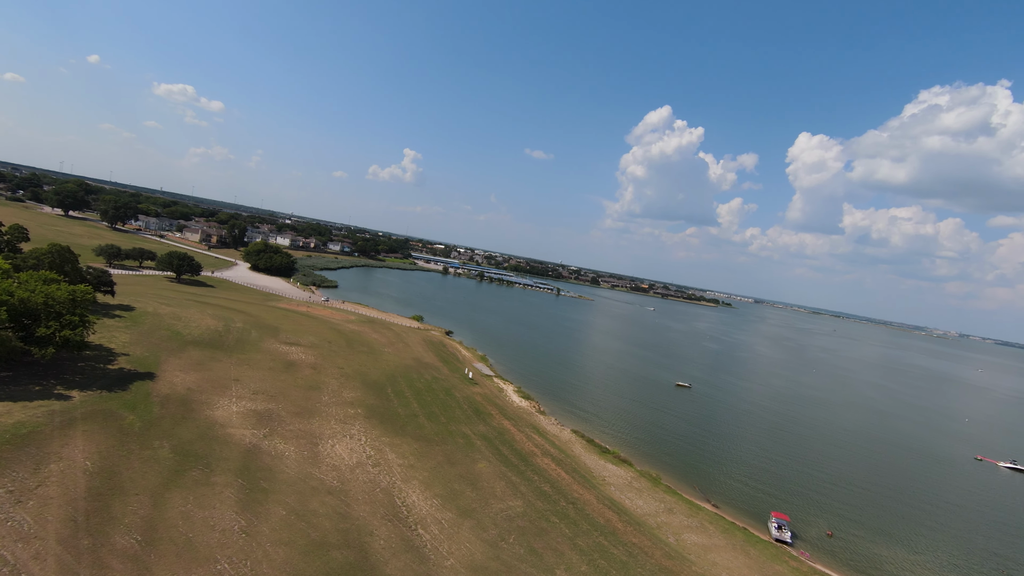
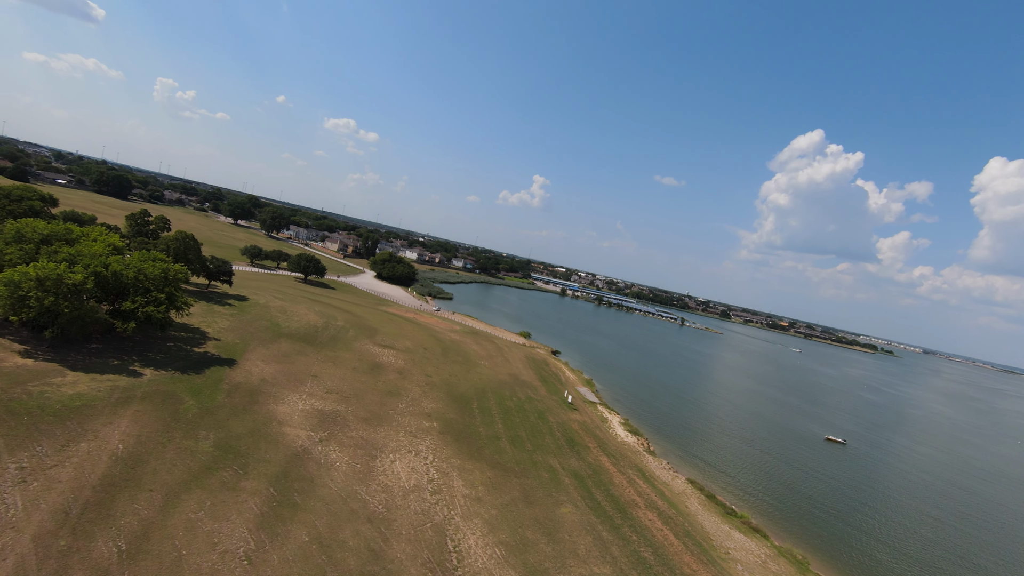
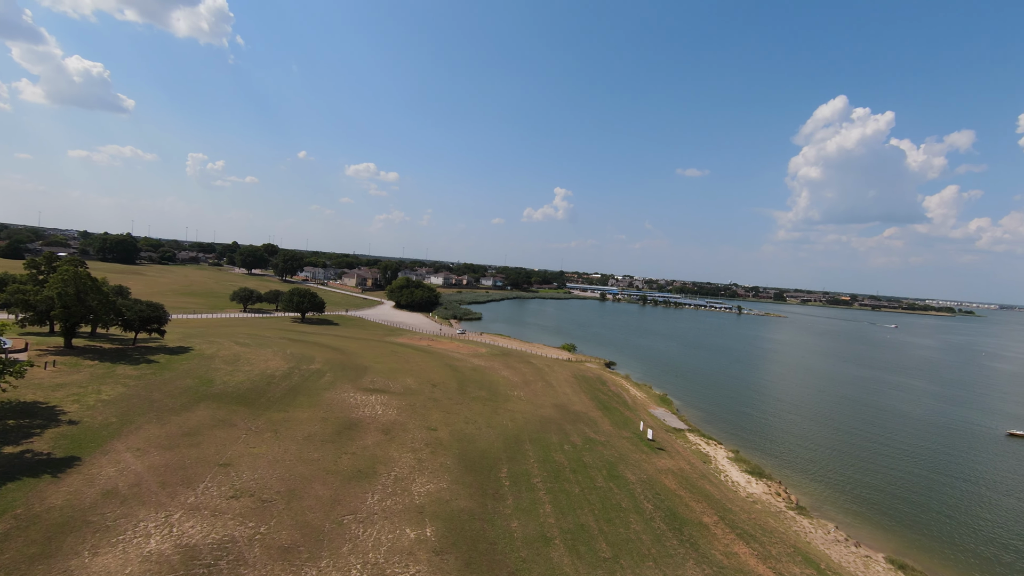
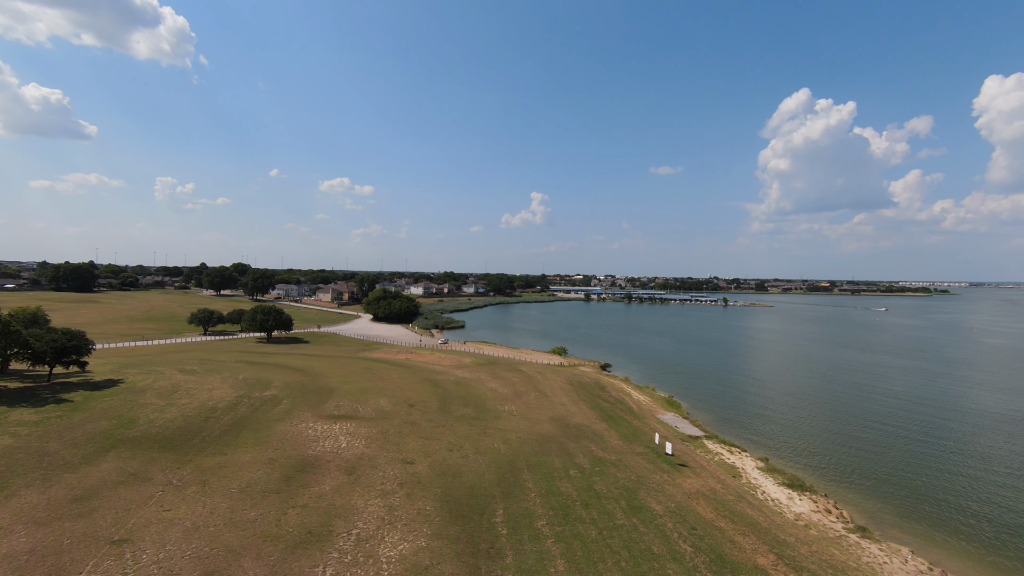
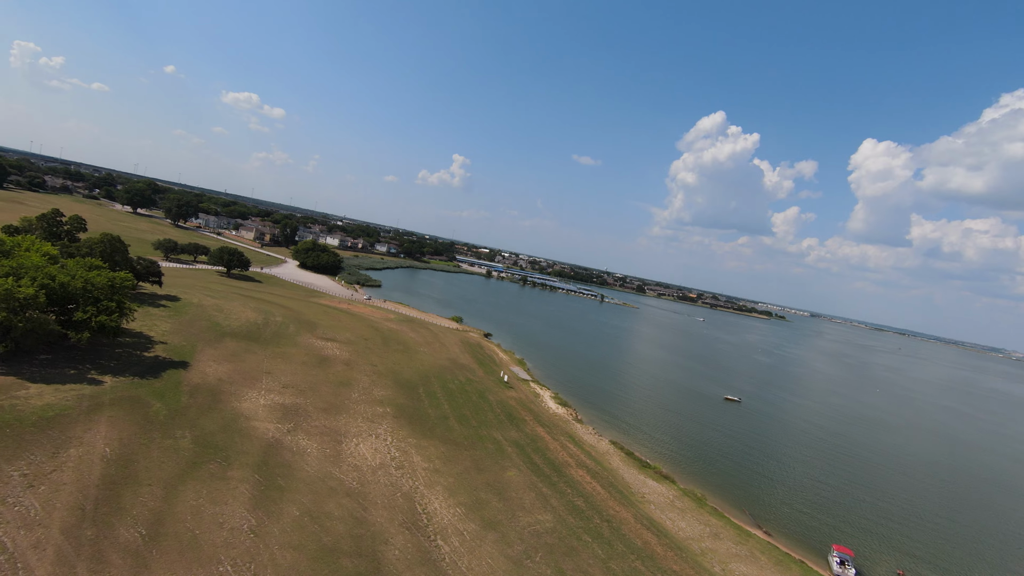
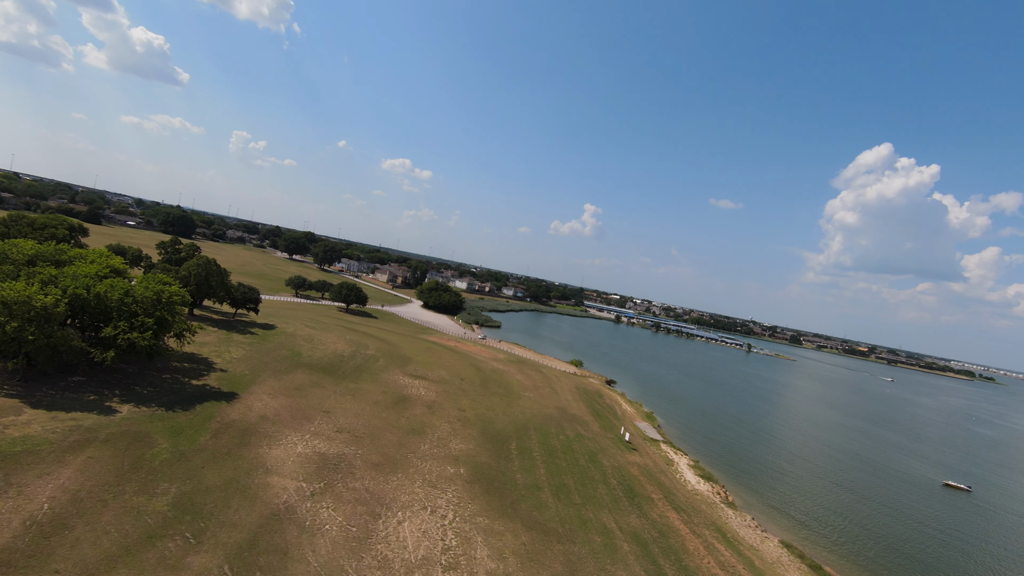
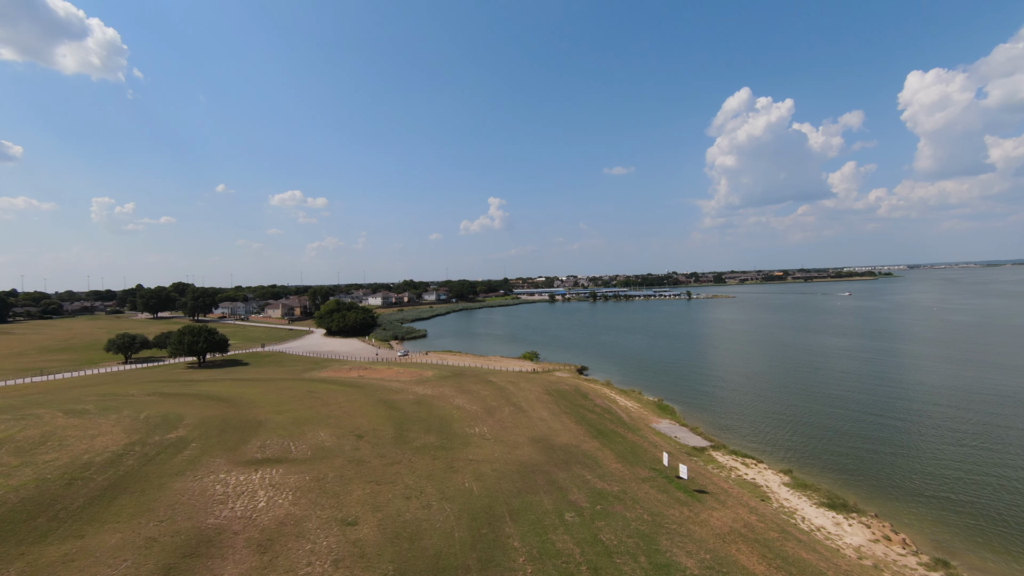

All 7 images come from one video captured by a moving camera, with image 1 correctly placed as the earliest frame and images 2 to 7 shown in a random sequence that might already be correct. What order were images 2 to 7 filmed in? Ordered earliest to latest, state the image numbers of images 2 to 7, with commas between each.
5, 2, 6, 3, 4, 7
